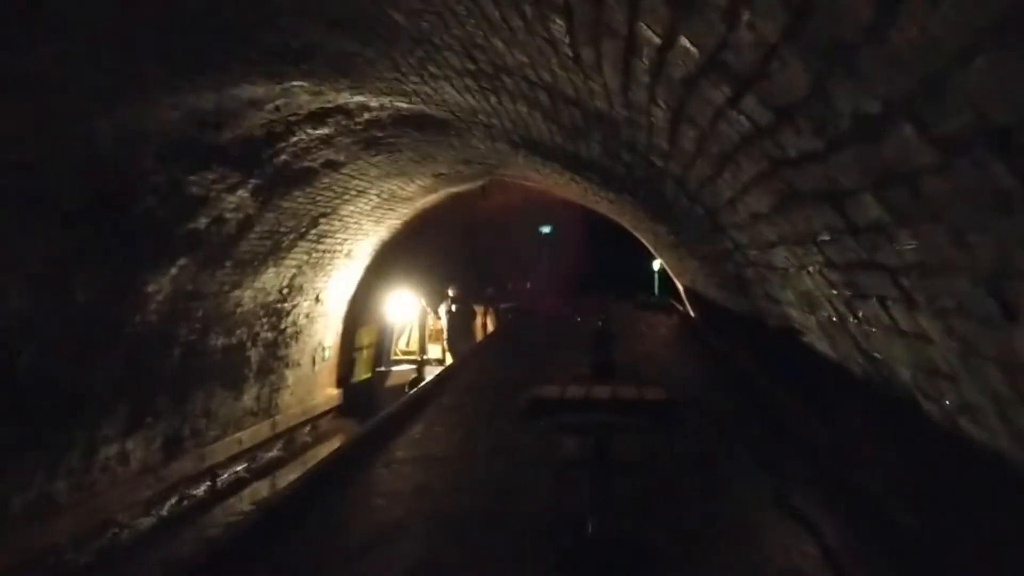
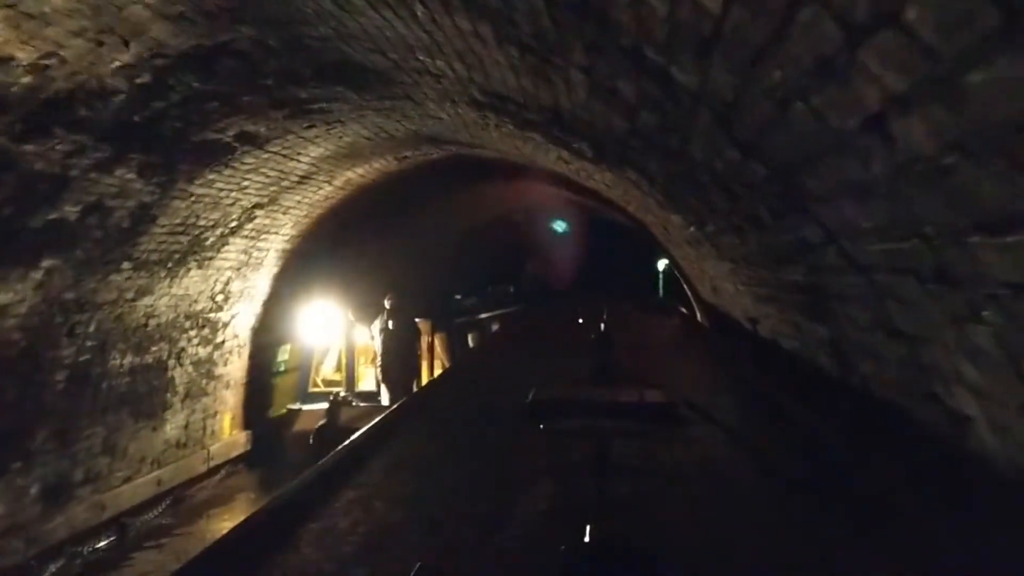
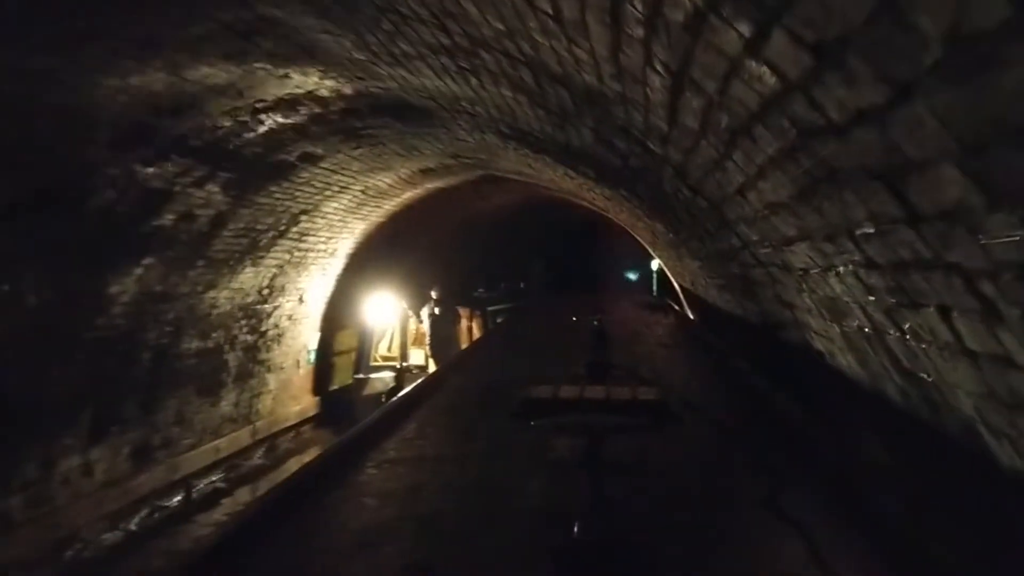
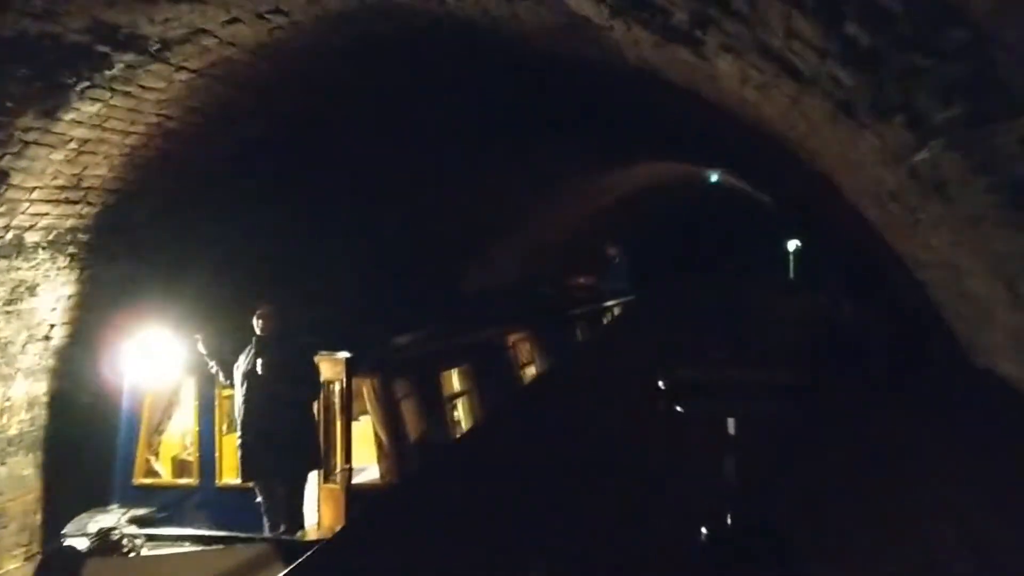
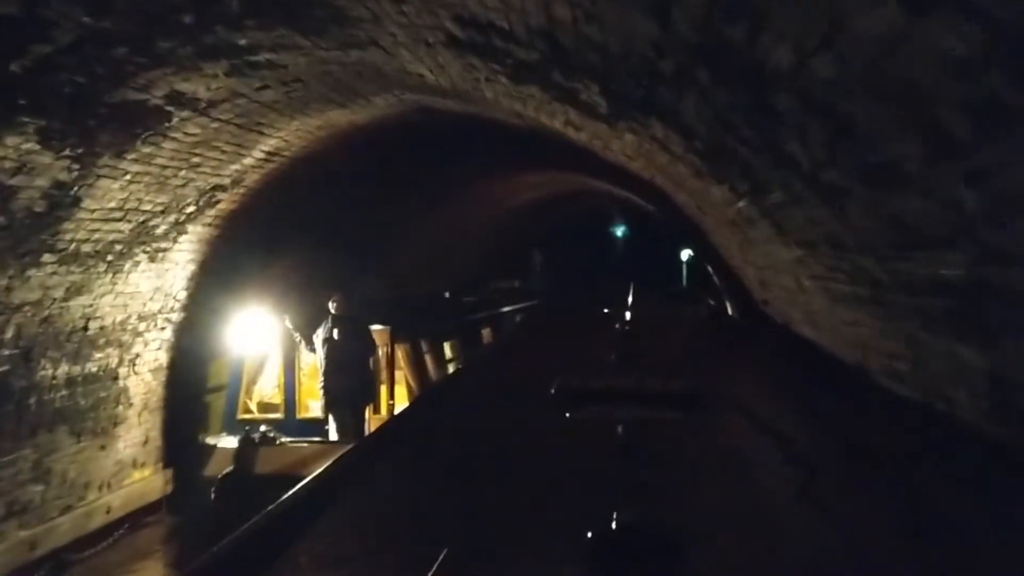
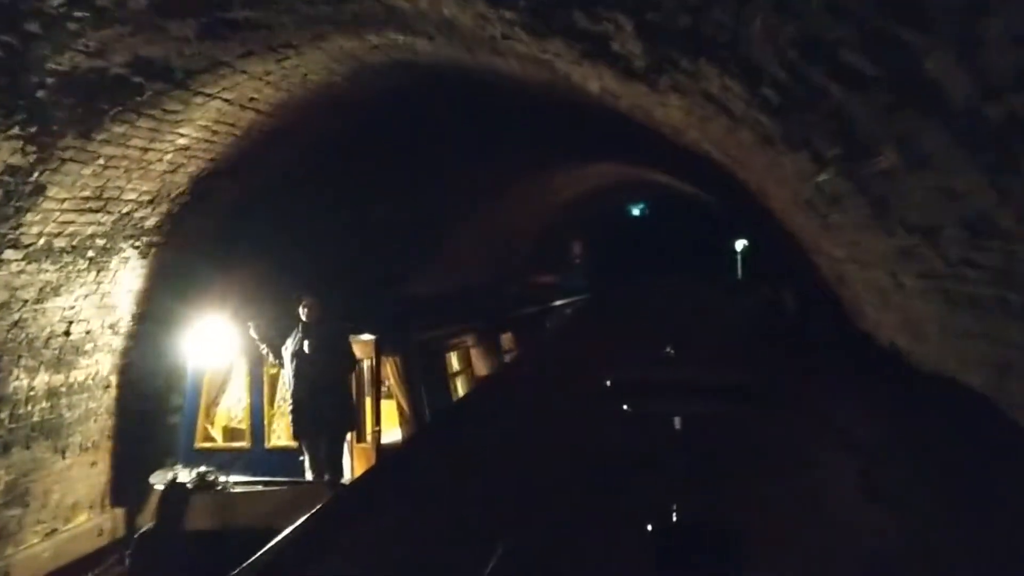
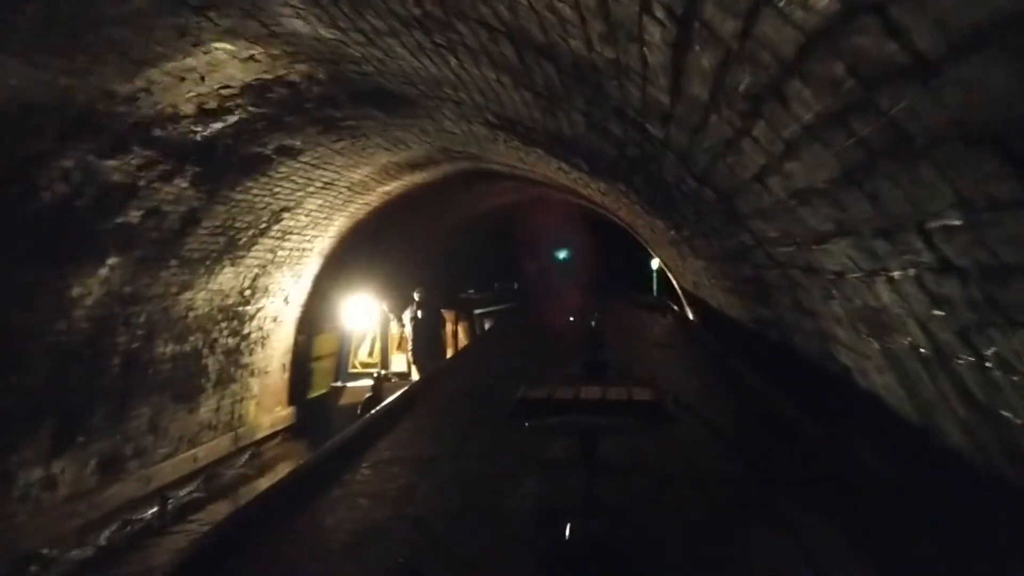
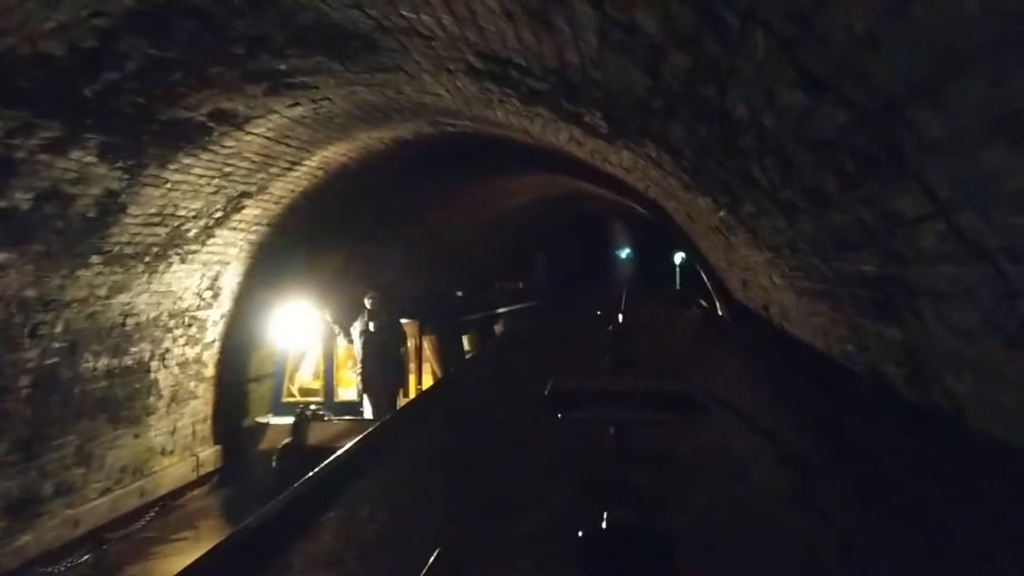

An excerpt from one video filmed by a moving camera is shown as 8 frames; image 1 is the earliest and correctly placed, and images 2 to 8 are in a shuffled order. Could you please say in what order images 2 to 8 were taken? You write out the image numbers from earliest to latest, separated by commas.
3, 7, 2, 8, 5, 6, 4
